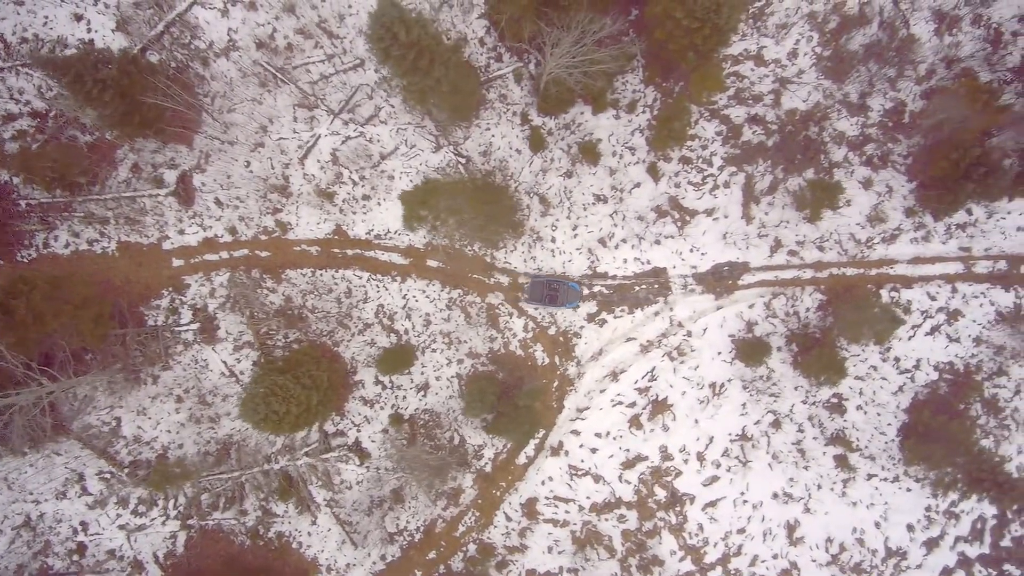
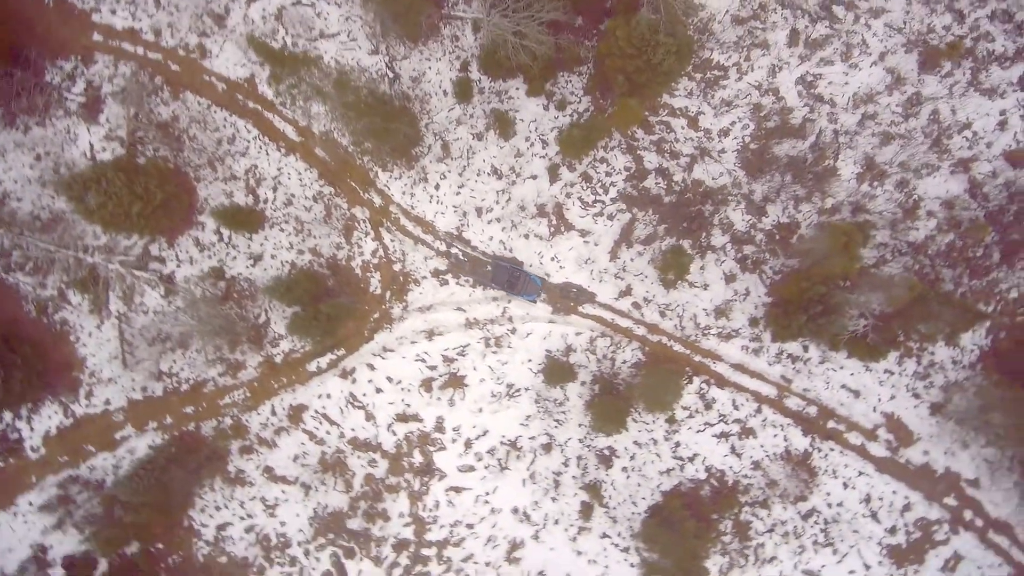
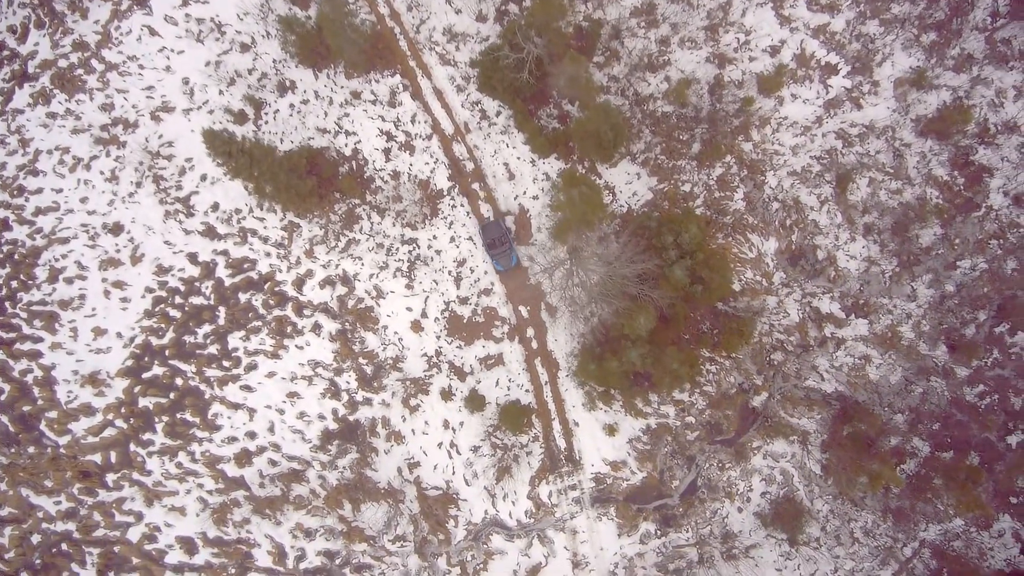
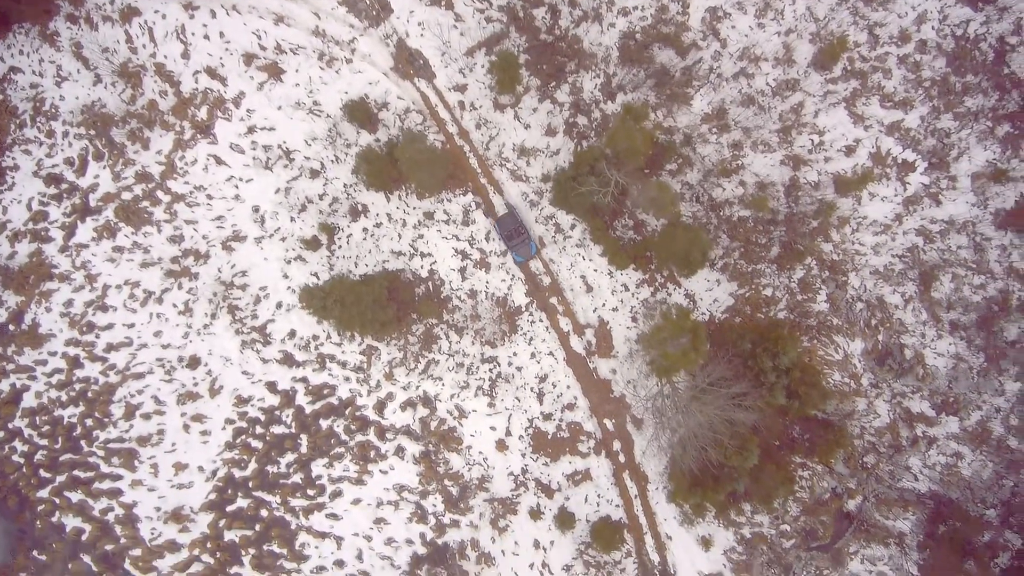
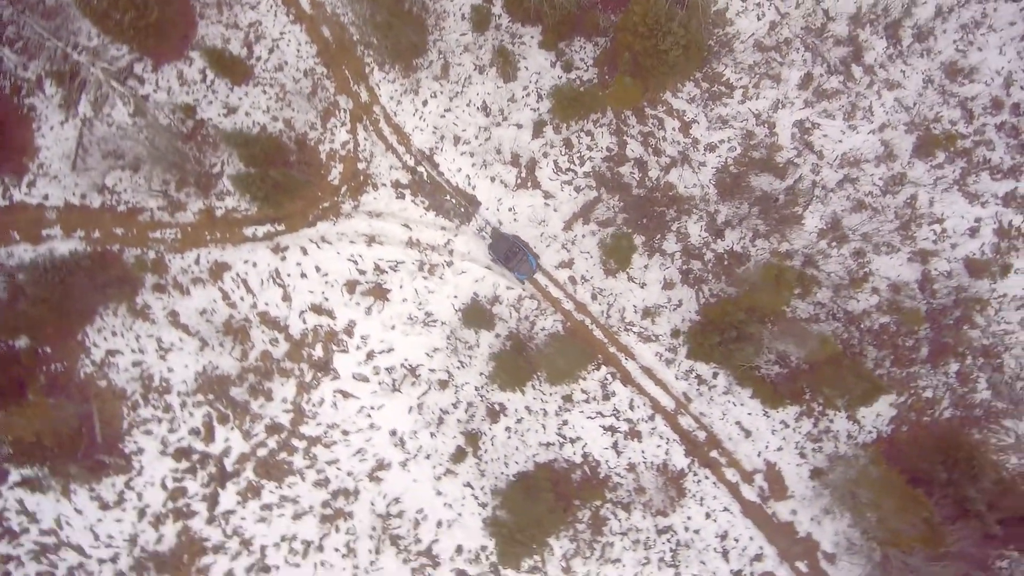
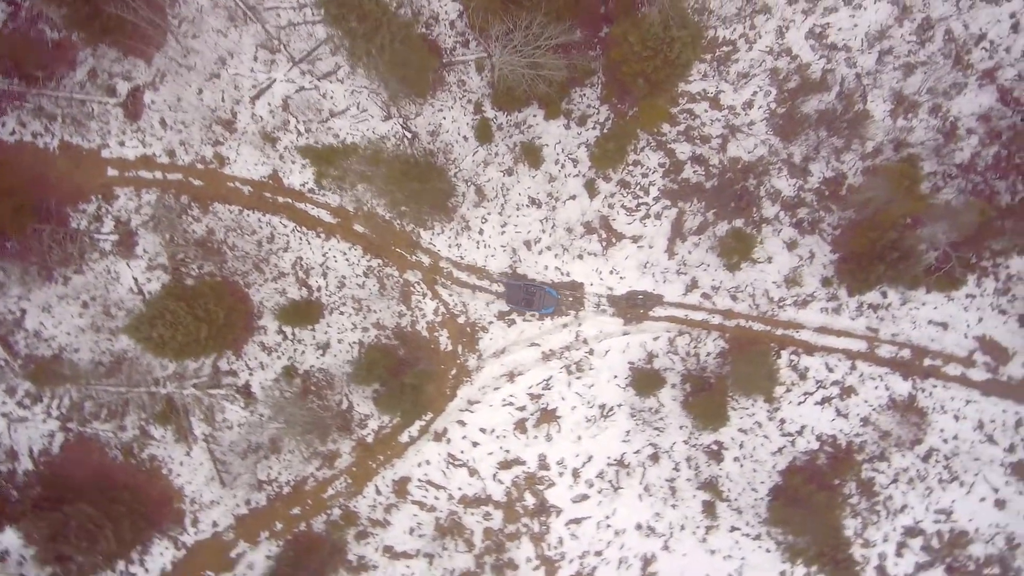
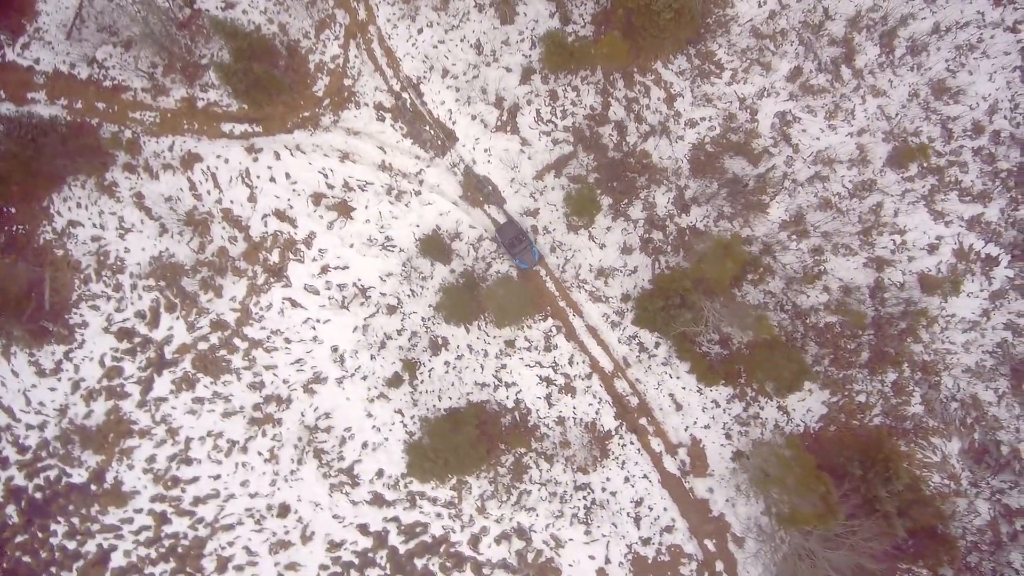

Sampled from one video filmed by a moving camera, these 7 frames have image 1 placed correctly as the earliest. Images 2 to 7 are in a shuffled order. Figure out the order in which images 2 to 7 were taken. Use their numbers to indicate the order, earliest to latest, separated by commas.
6, 2, 5, 7, 4, 3
